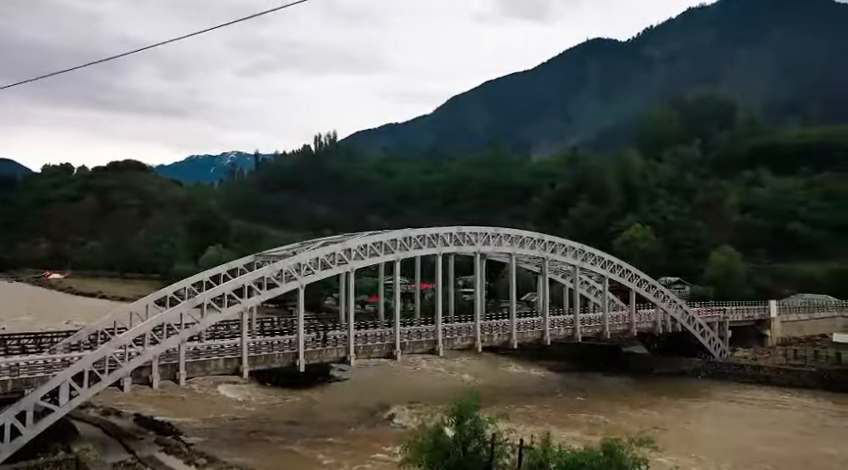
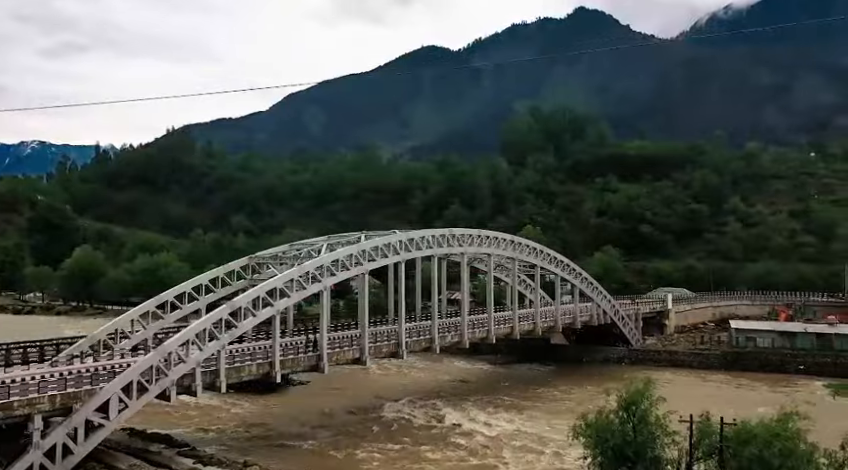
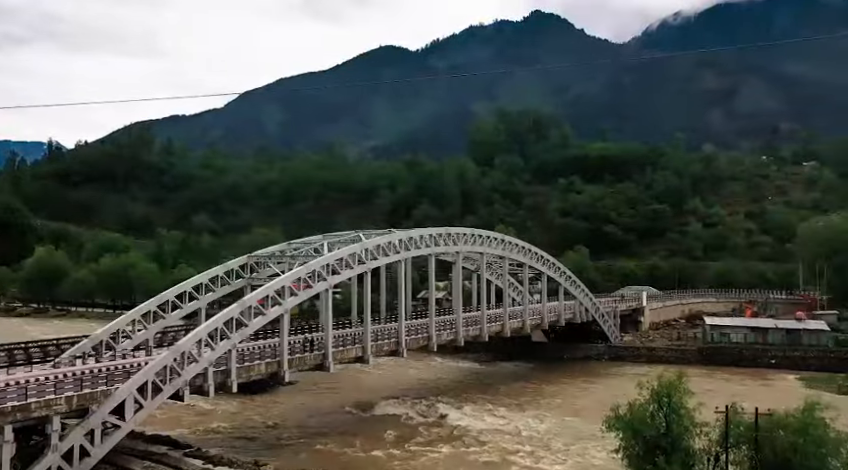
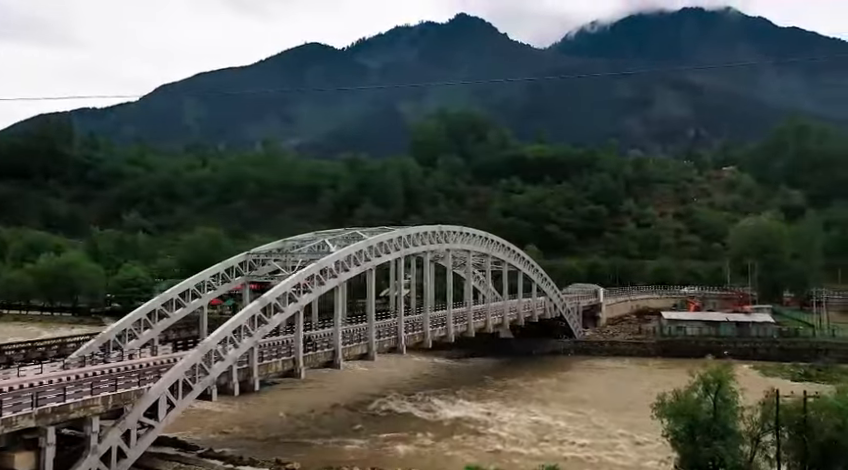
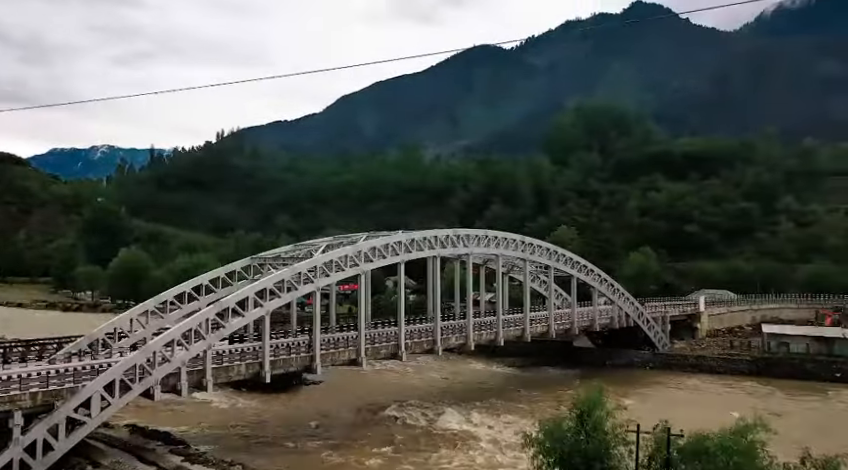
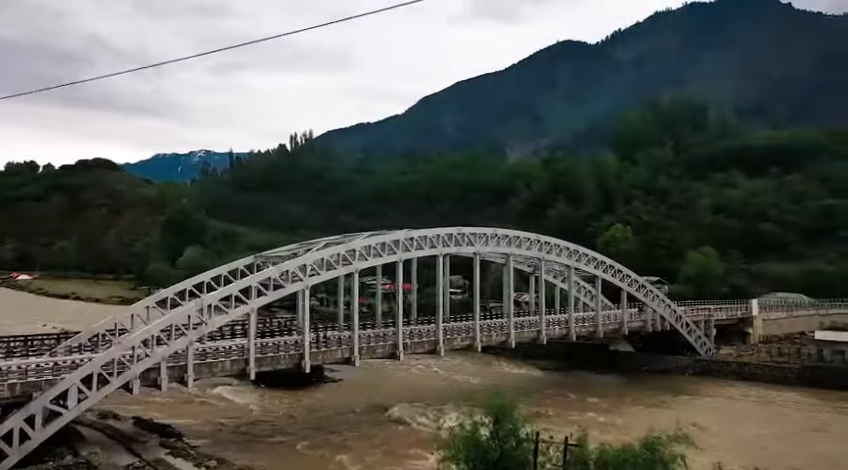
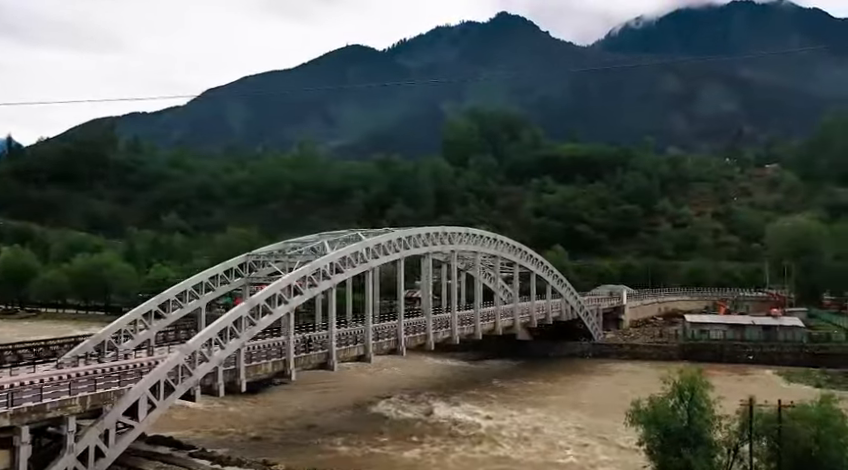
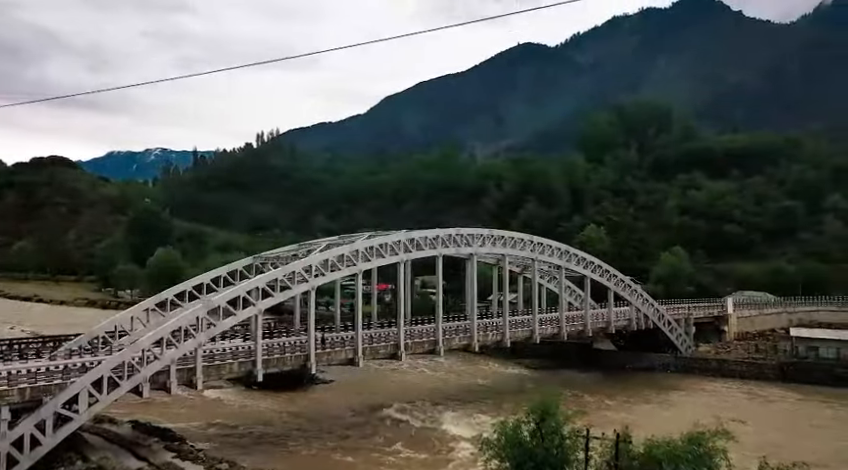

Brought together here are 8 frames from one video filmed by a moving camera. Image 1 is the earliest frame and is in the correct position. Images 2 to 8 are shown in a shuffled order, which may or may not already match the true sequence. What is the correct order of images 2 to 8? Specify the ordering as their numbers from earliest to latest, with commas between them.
6, 8, 5, 2, 3, 7, 4
